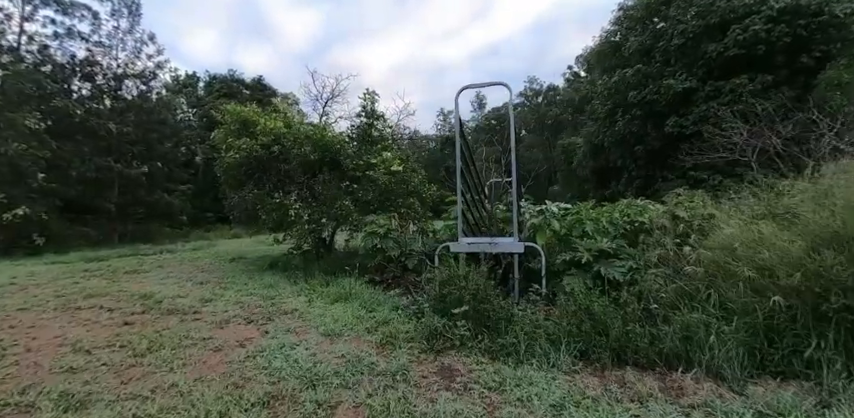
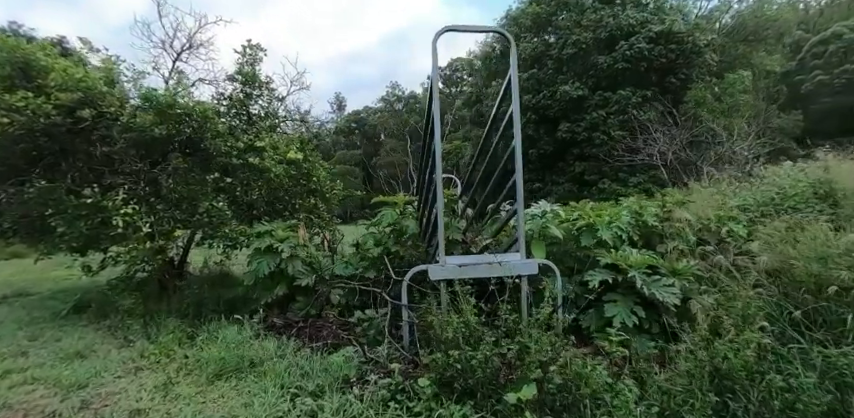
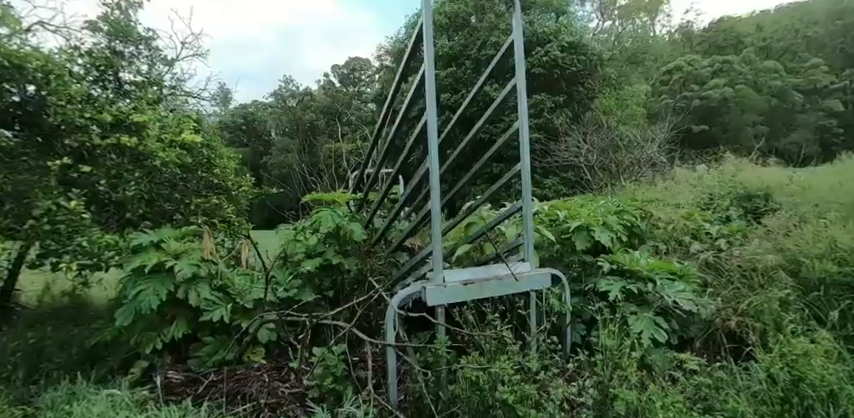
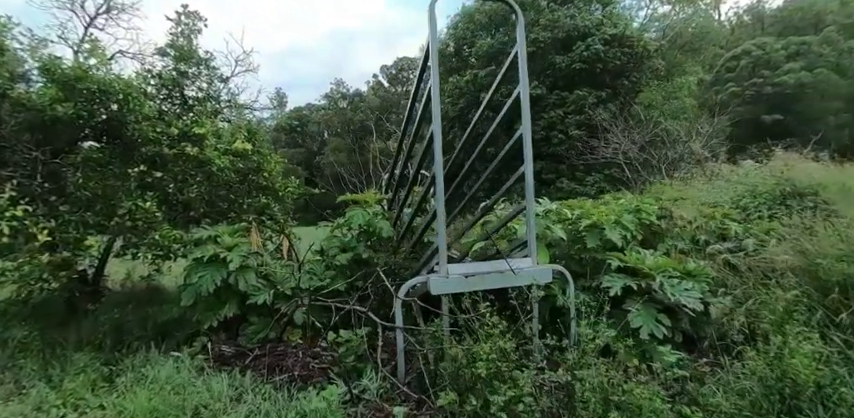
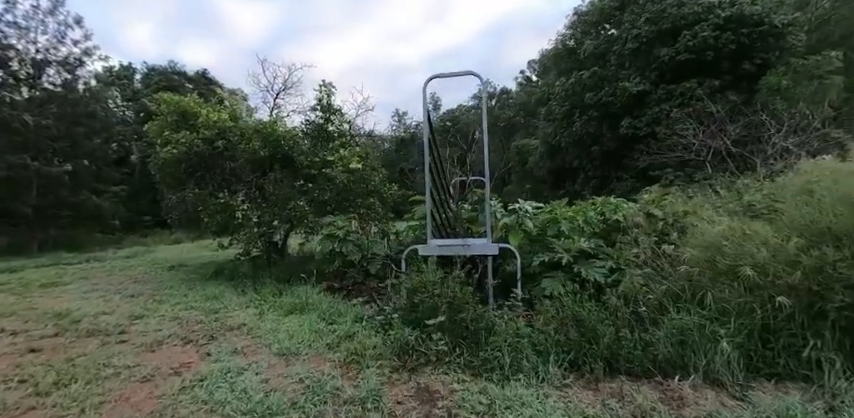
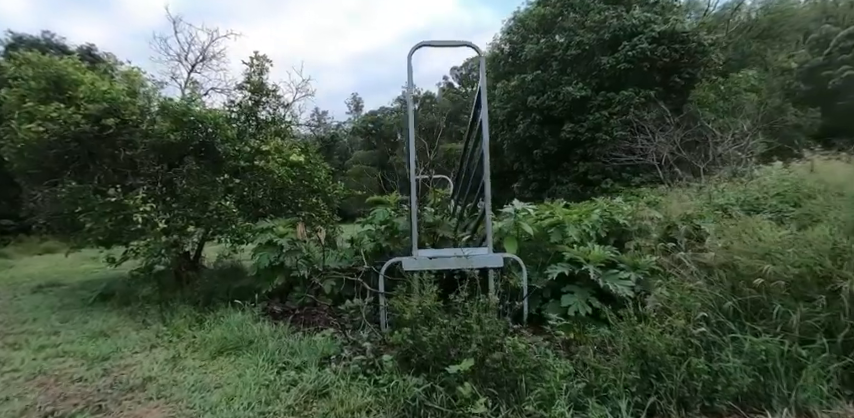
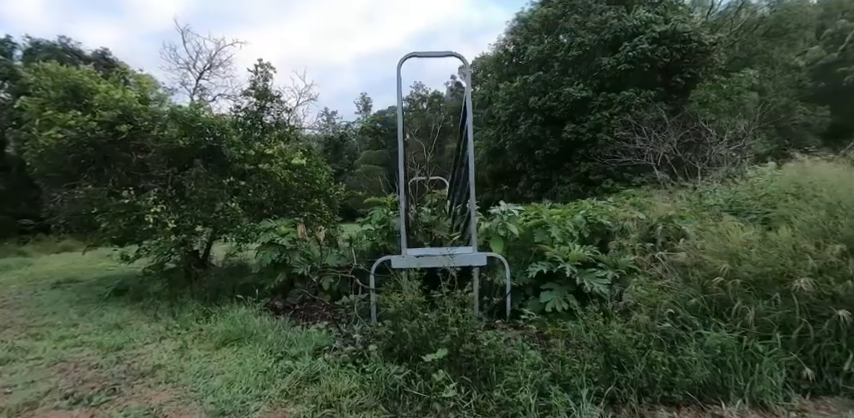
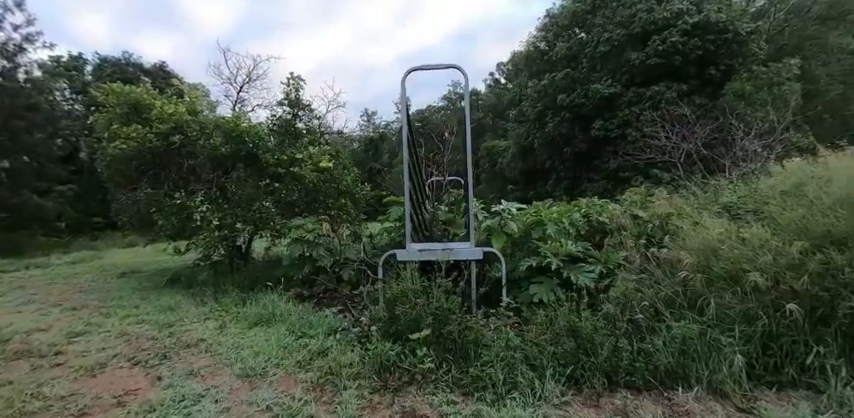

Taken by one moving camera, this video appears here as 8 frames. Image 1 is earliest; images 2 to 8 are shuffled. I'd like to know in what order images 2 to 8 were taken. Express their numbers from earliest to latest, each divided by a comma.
5, 8, 7, 6, 2, 4, 3
